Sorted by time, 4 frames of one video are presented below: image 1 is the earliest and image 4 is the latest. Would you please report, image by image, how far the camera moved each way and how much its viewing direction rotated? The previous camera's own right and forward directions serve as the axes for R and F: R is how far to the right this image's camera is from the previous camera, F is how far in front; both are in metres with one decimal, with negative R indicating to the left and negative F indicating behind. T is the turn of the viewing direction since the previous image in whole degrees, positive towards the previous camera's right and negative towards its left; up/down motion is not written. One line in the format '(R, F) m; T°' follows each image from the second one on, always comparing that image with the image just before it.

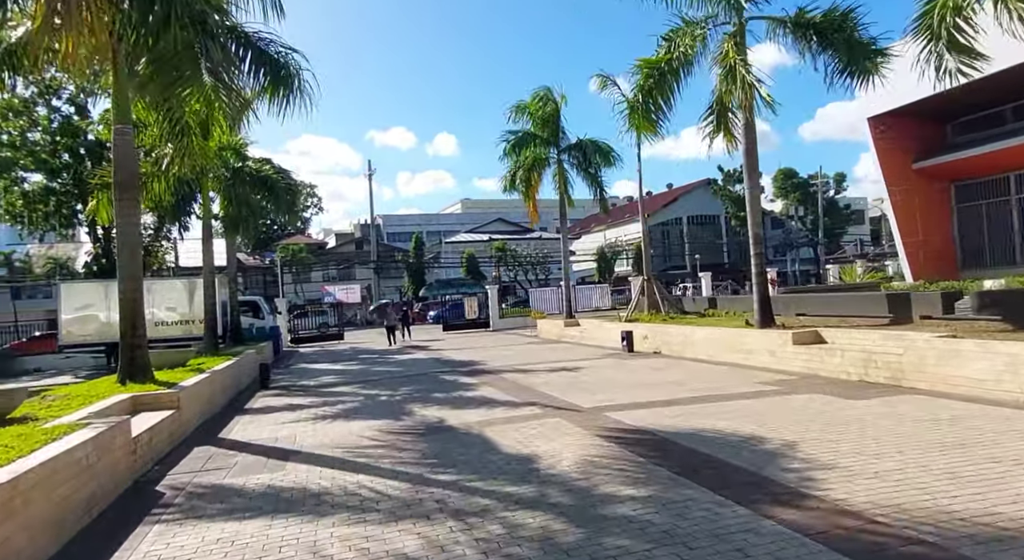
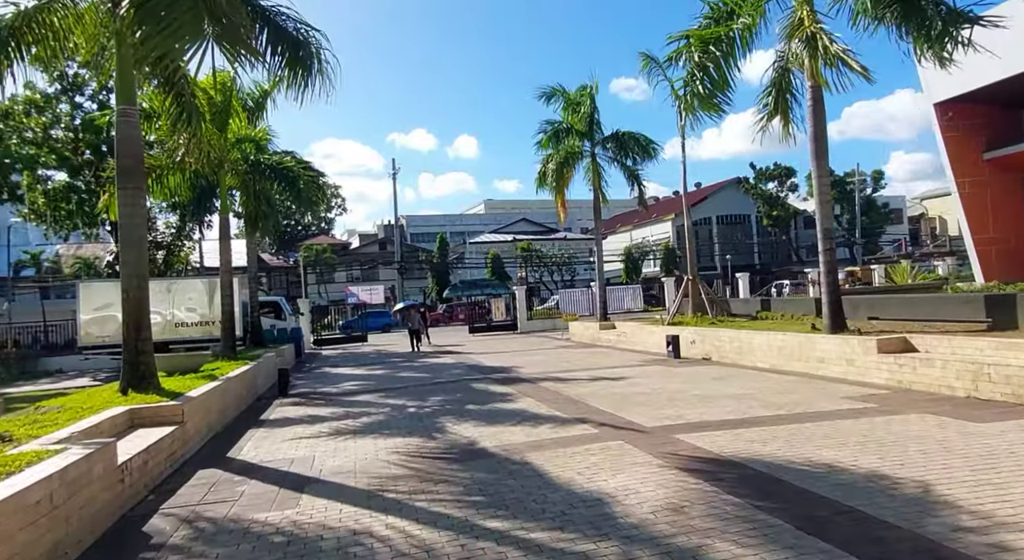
(-0.3, +1.2) m; -2°
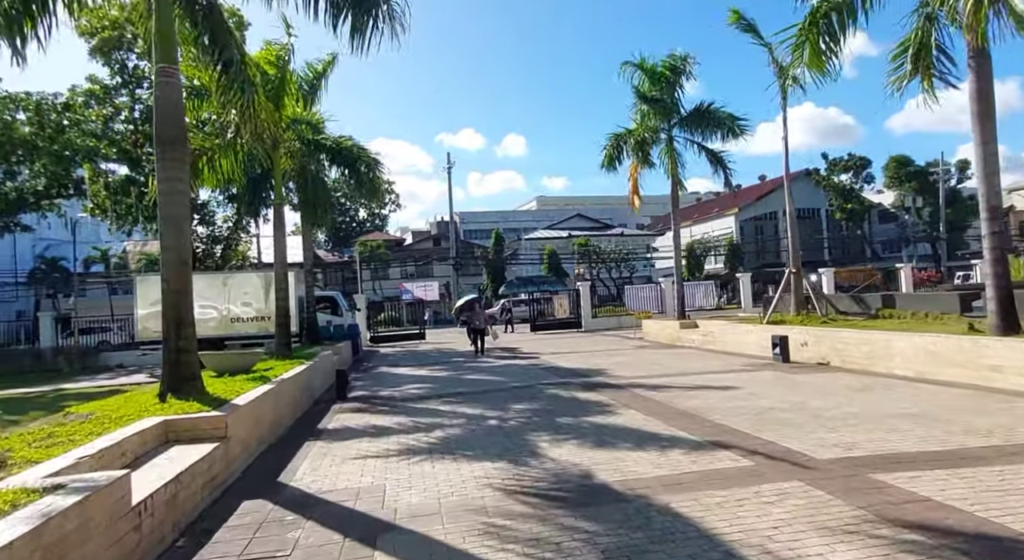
(-0.7, +1.7) m; -4°
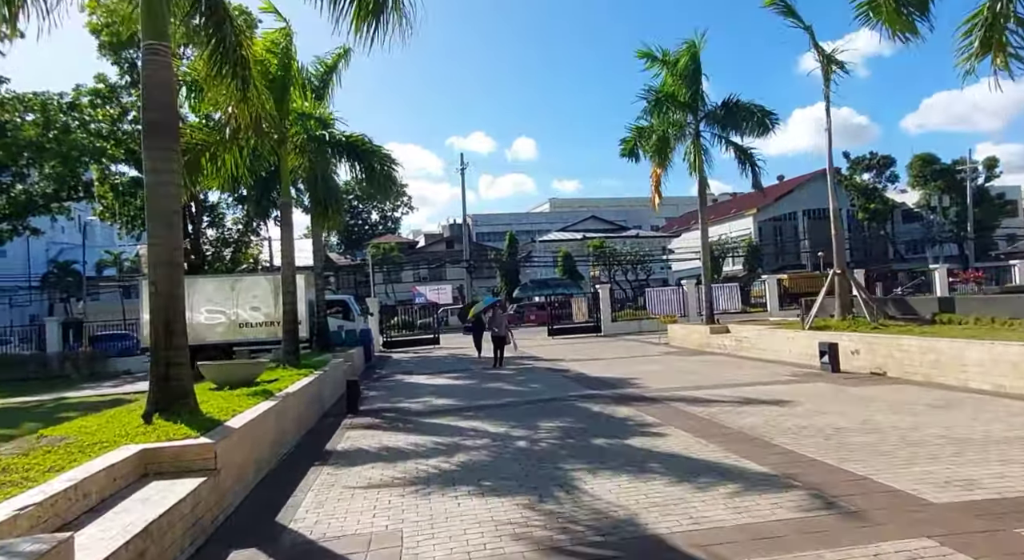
(-0.2, +1.0) m; -1°
